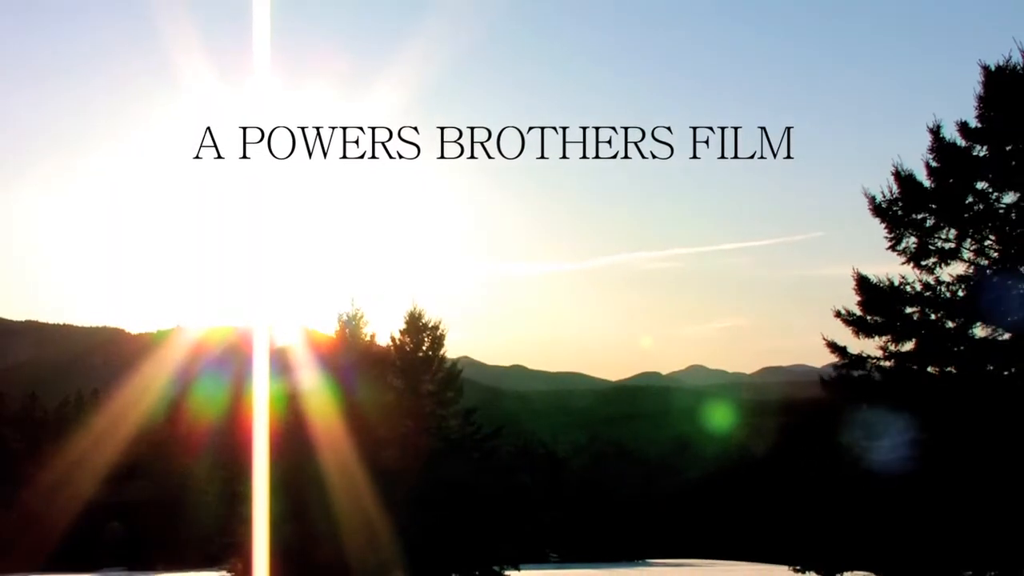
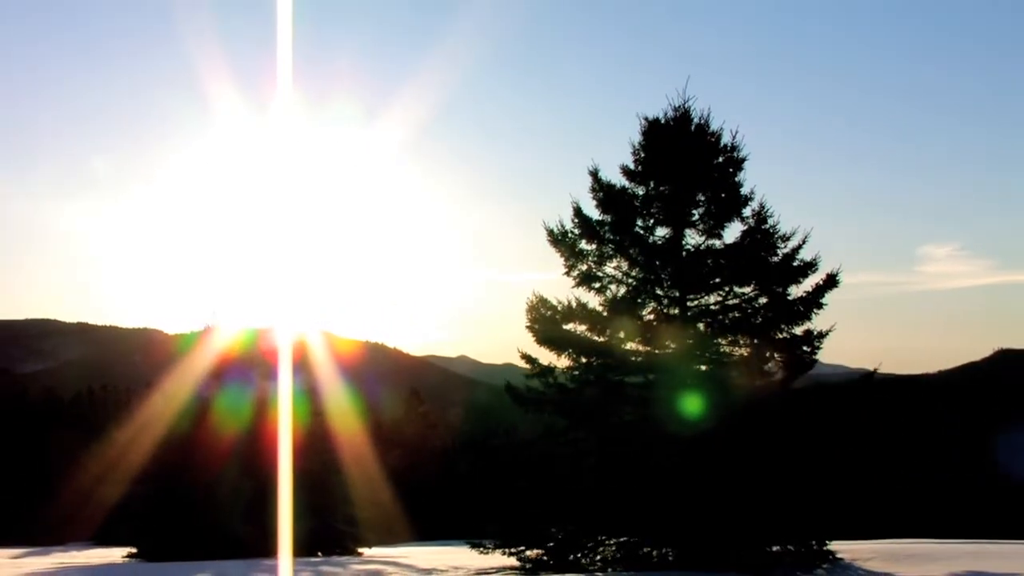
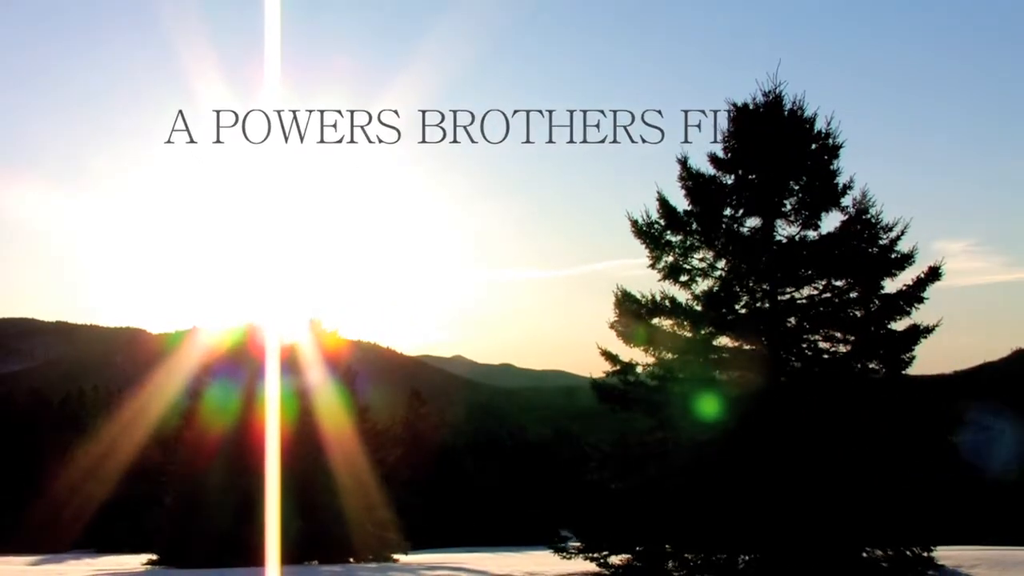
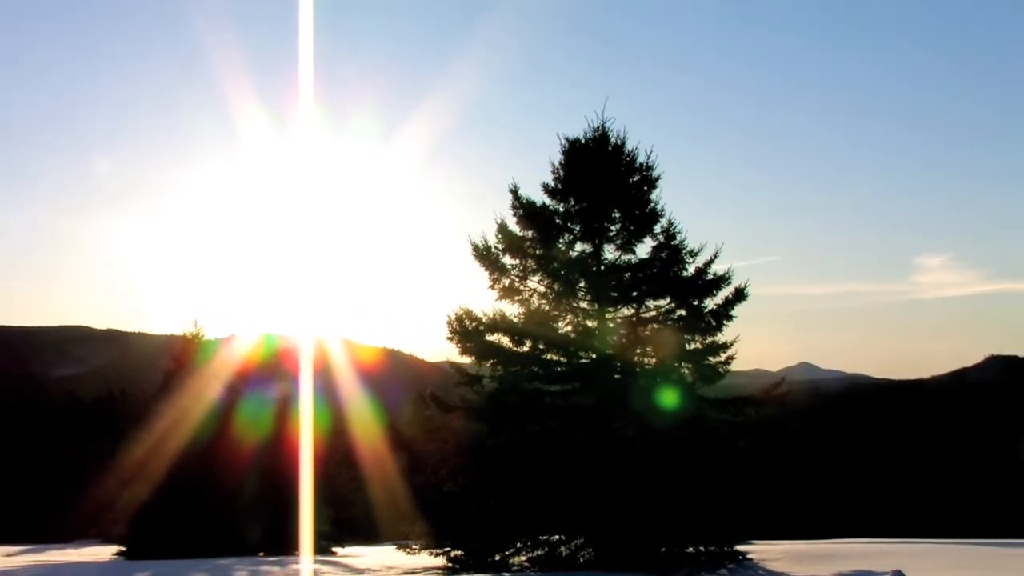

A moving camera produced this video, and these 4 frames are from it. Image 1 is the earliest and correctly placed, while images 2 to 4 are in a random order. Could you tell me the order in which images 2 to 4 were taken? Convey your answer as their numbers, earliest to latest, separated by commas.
3, 2, 4
